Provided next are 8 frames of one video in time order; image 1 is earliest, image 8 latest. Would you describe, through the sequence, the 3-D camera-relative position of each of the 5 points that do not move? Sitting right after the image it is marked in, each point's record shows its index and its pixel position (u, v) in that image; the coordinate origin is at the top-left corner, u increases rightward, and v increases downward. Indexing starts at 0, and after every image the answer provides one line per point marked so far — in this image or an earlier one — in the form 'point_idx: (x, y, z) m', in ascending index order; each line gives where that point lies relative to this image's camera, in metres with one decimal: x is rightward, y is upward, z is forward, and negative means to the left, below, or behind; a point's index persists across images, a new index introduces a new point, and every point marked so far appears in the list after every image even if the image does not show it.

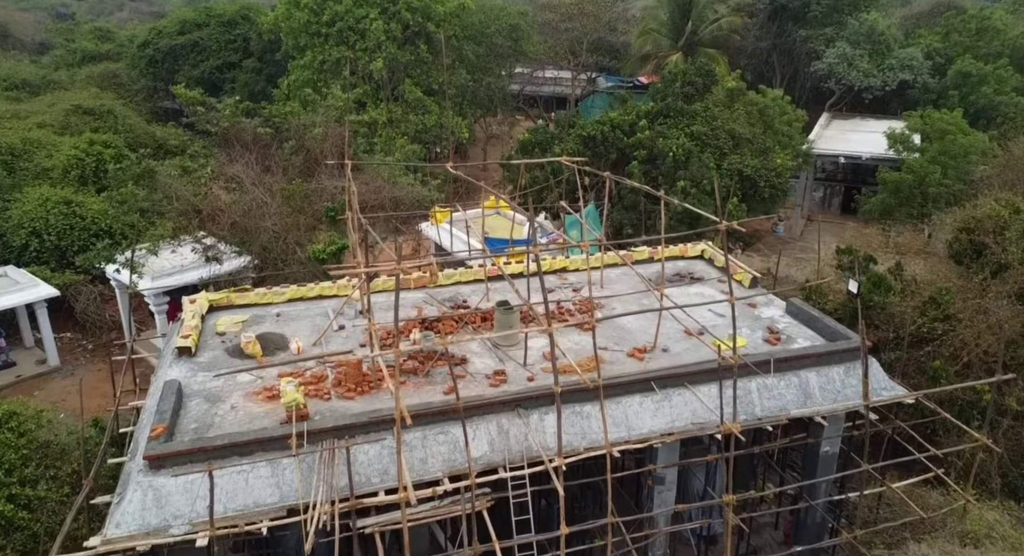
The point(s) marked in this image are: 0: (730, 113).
0: (+5.6, +4.2, +18.2) m
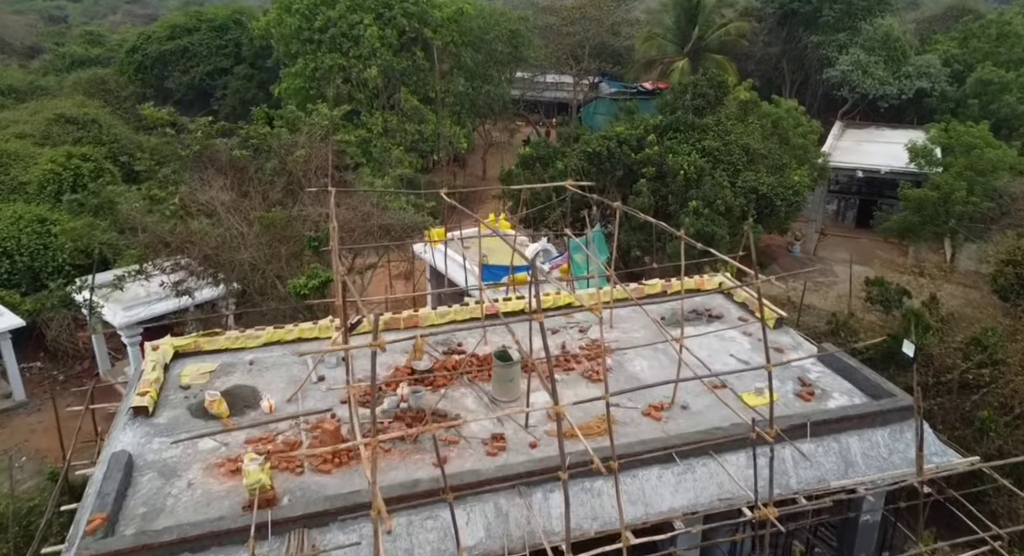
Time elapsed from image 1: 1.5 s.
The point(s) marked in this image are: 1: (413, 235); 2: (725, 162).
0: (+5.6, +3.6, +17.2) m
1: (-1.9, +0.8, +13.8) m
2: (+4.9, +2.7, +16.5) m
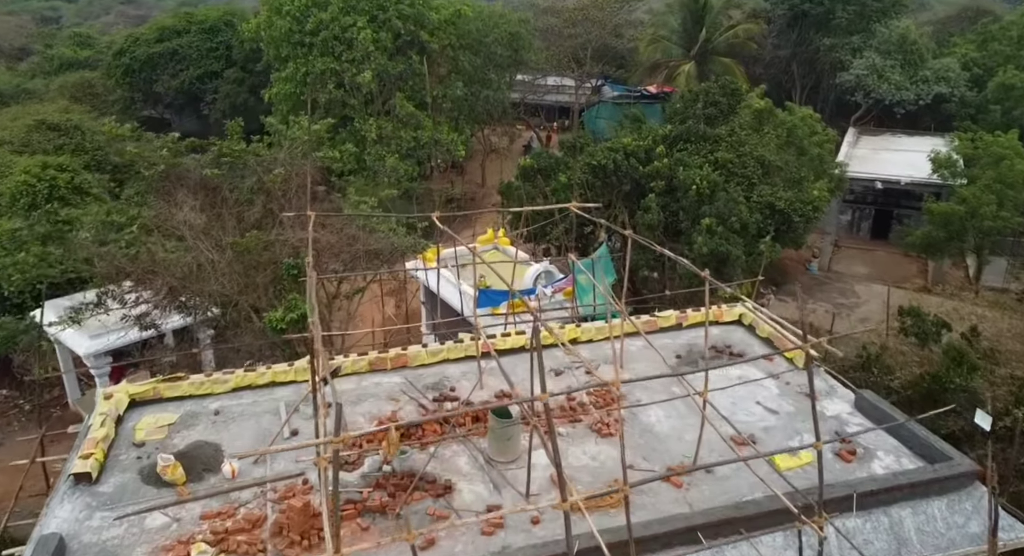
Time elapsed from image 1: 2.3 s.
0: (+5.6, +3.2, +16.1) m
1: (-1.9, +0.4, +12.7) m
2: (+4.9, +2.2, +15.5) m
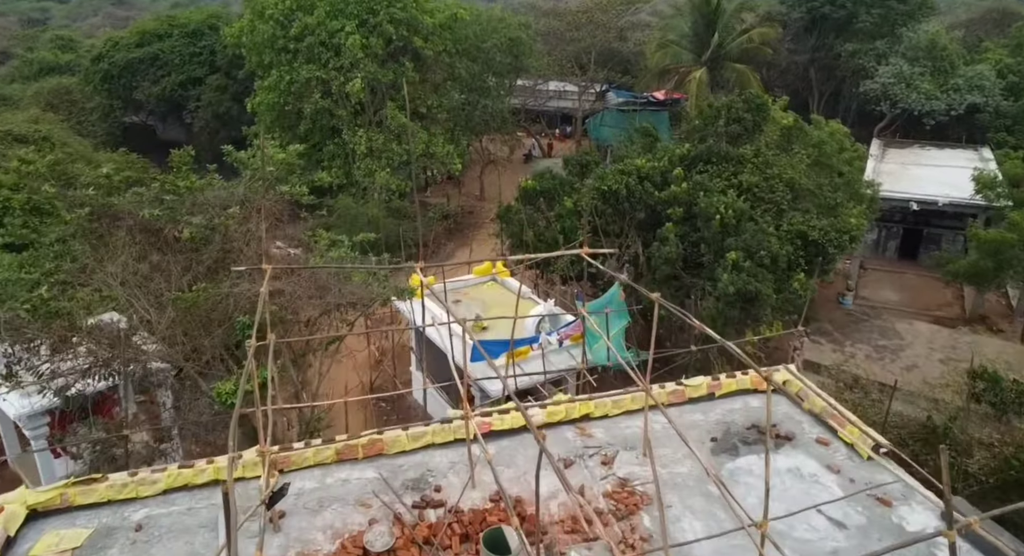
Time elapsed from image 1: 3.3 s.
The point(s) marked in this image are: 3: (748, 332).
0: (+5.6, +2.4, +14.4) m
1: (-1.9, -0.4, +11.0) m
2: (+4.9, +1.5, +13.8) m
3: (+4.2, -1.0, +12.8) m
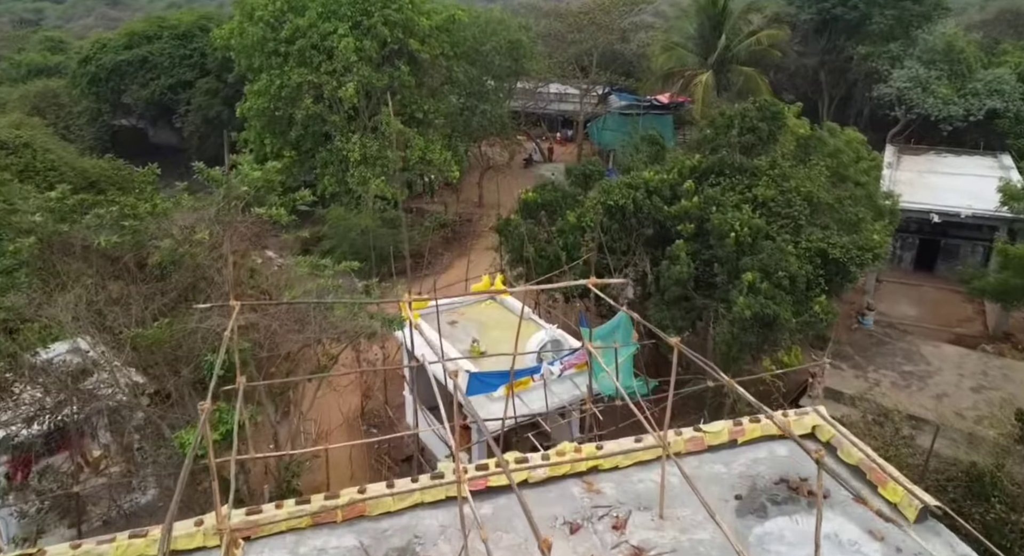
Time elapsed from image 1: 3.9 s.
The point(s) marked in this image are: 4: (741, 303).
0: (+5.6, +2.1, +13.5) m
1: (-1.9, -0.7, +10.1) m
2: (+4.9, +1.1, +12.9) m
3: (+4.2, -1.3, +11.9) m
4: (+3.7, -0.4, +11.5) m
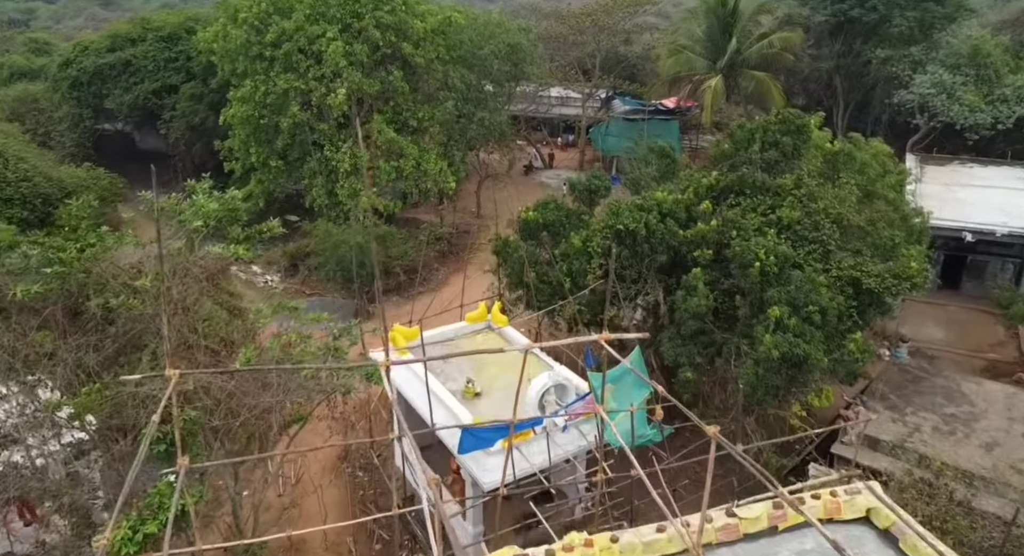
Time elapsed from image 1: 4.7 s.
0: (+5.6, +1.6, +12.3) m
1: (-2.0, -1.3, +8.9) m
2: (+4.9, +0.6, +11.6) m
3: (+4.2, -1.9, +10.7) m
4: (+3.7, -0.9, +10.2) m
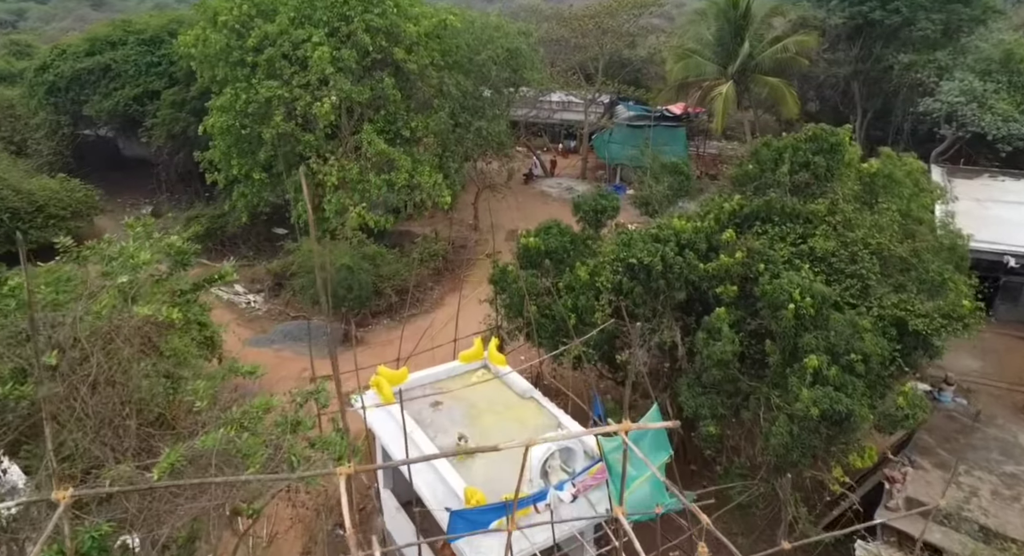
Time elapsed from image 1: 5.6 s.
0: (+5.6, +1.0, +10.9) m
1: (-2.0, -1.8, +7.5) m
2: (+4.9, 0.0, +10.3) m
3: (+4.2, -2.4, +9.3) m
4: (+3.6, -1.5, +8.9) m
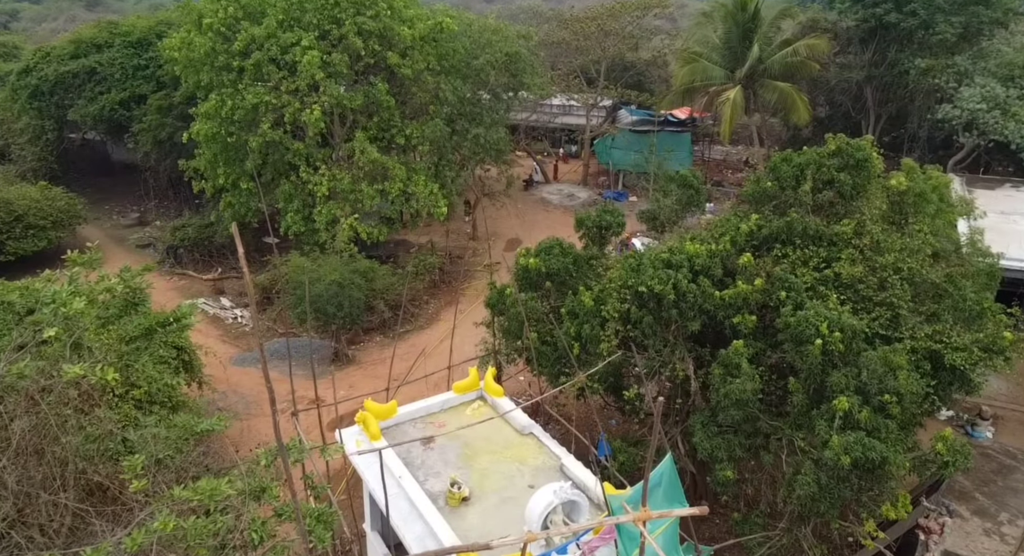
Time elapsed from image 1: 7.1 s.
0: (+5.5, +0.6, +10.0) m
1: (-2.0, -2.2, +6.6) m
2: (+4.8, -0.4, +9.4) m
3: (+4.2, -2.8, +8.5) m
4: (+3.6, -1.9, +8.0) m
